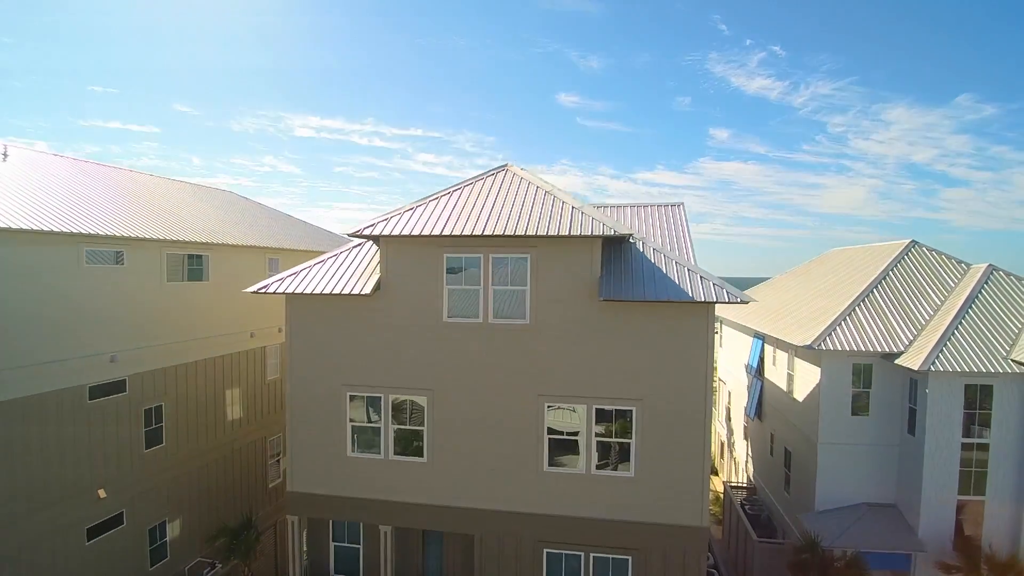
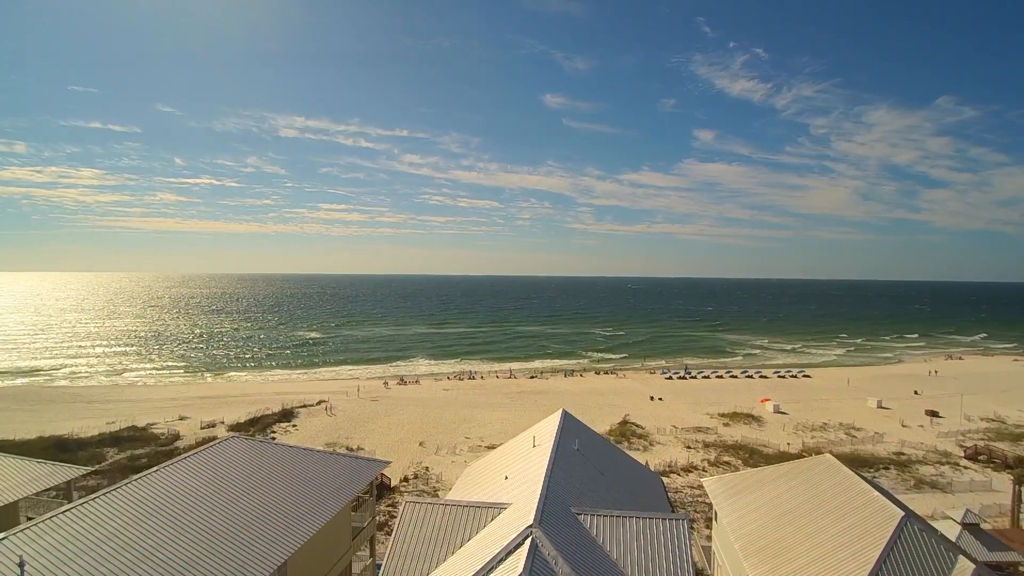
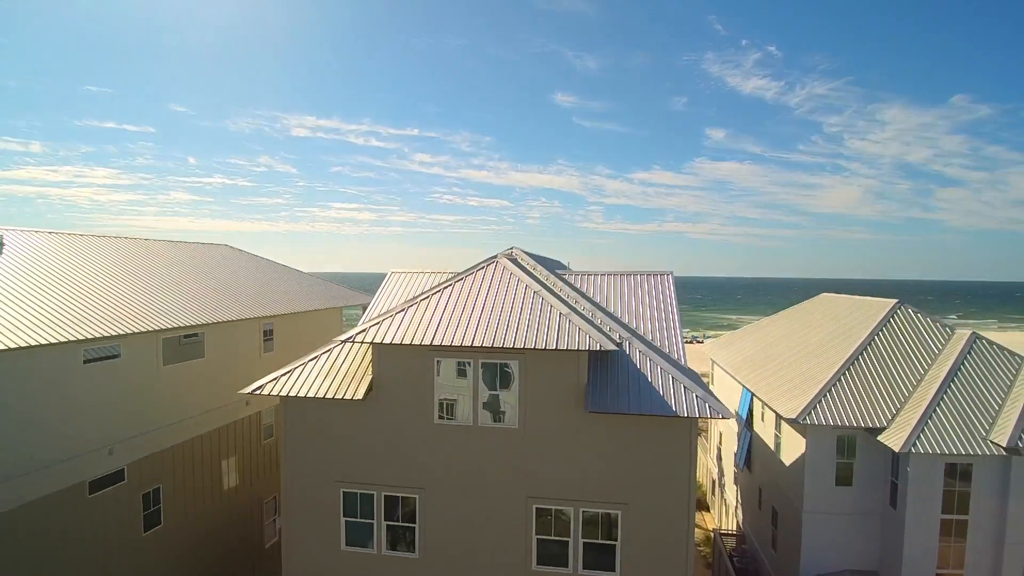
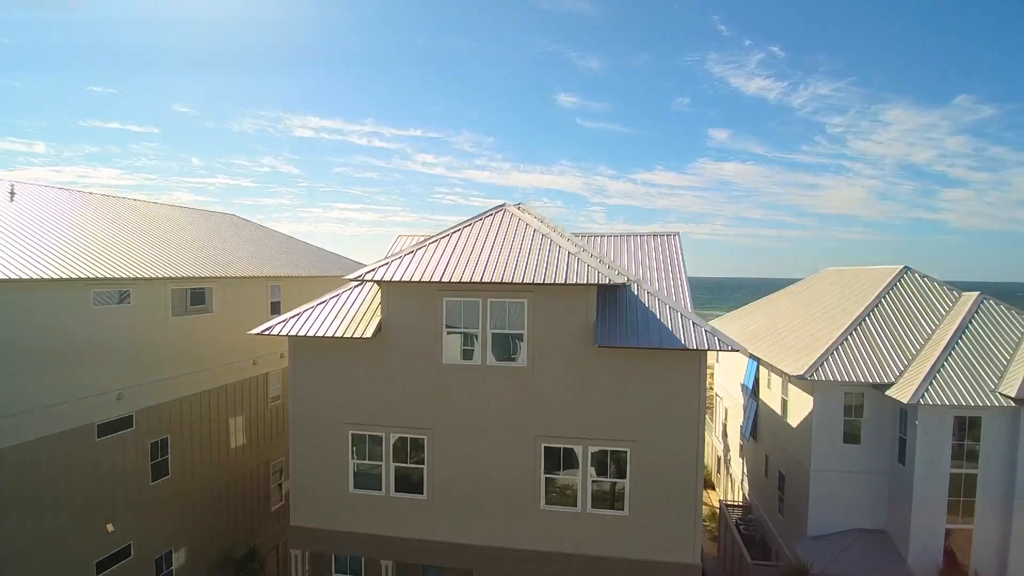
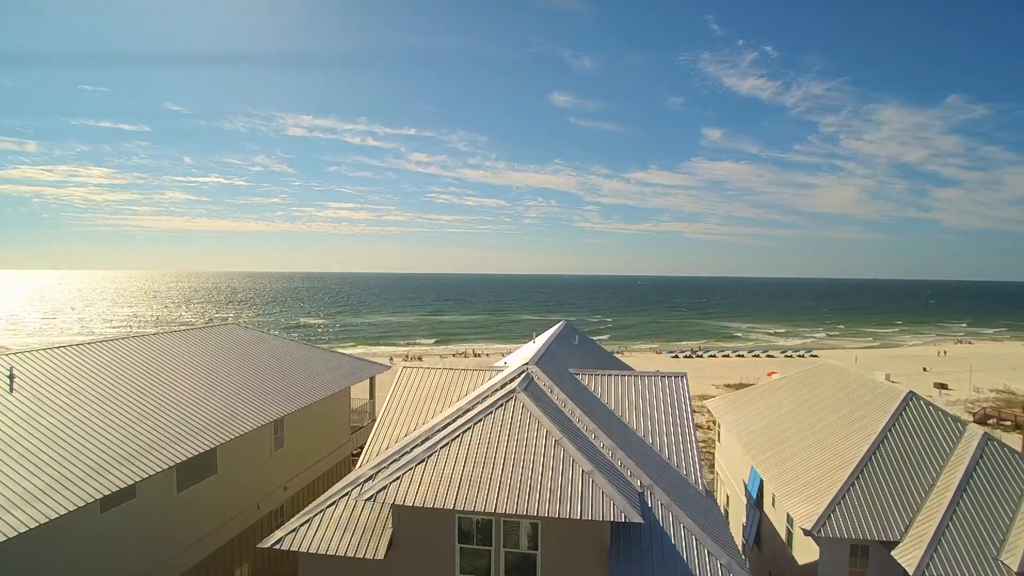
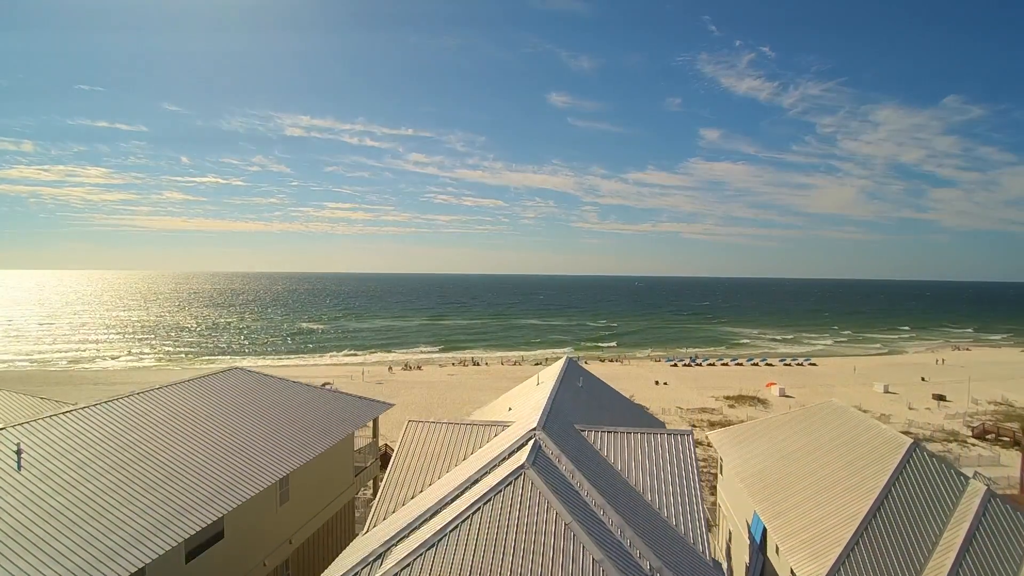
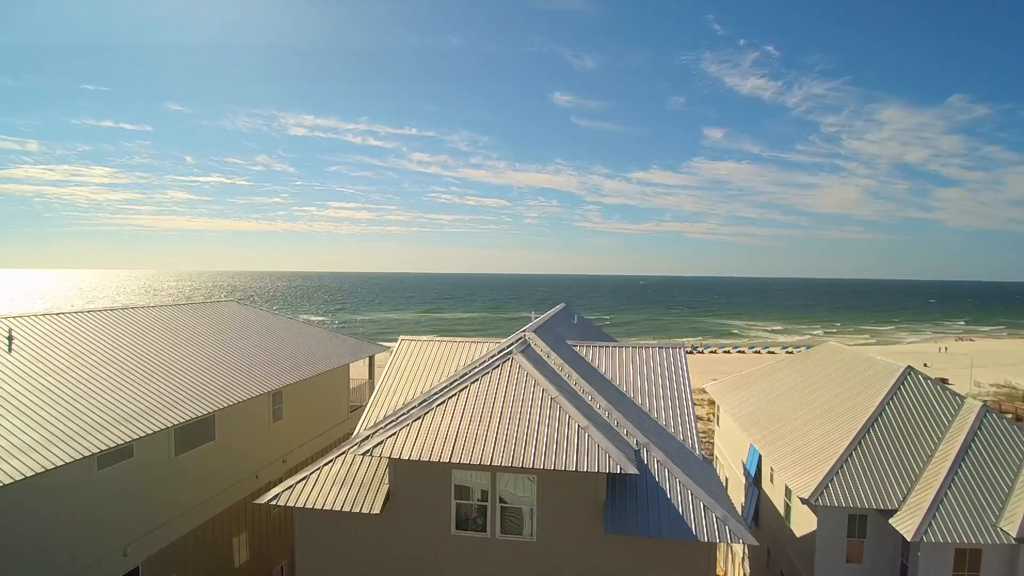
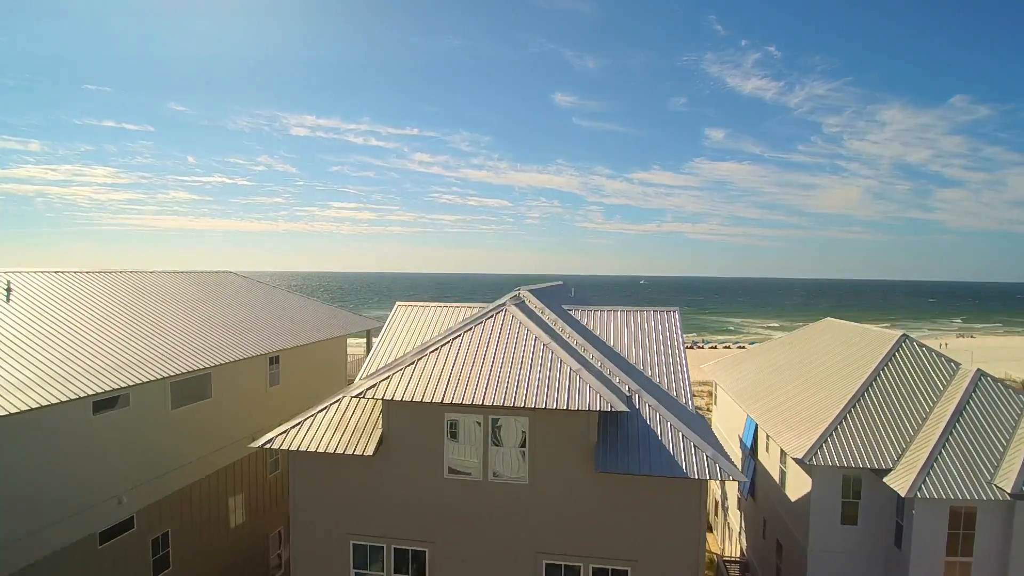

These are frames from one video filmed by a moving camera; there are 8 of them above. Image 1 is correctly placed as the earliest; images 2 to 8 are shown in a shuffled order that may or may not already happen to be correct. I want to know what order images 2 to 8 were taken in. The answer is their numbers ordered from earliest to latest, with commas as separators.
4, 3, 8, 7, 5, 6, 2
